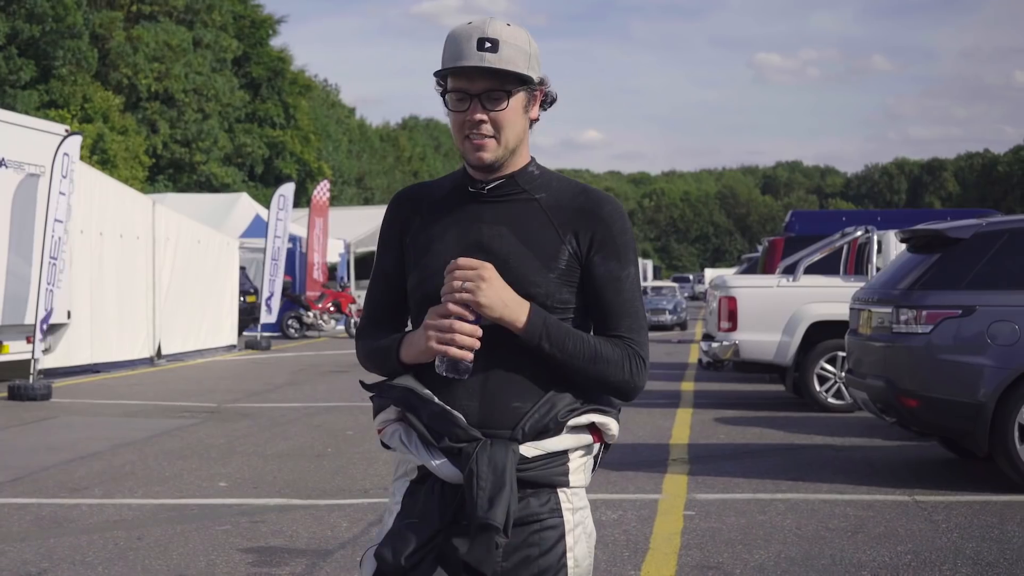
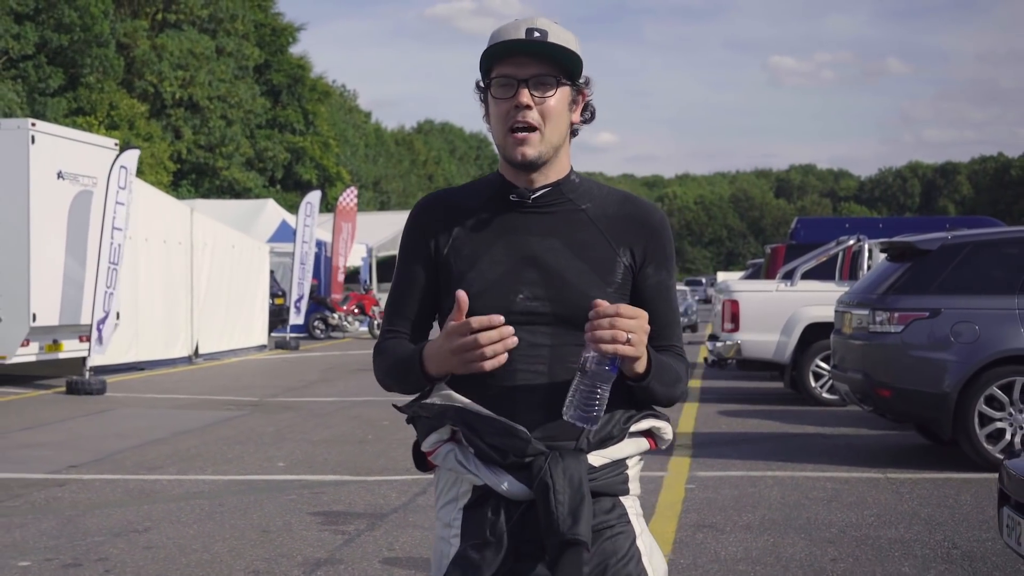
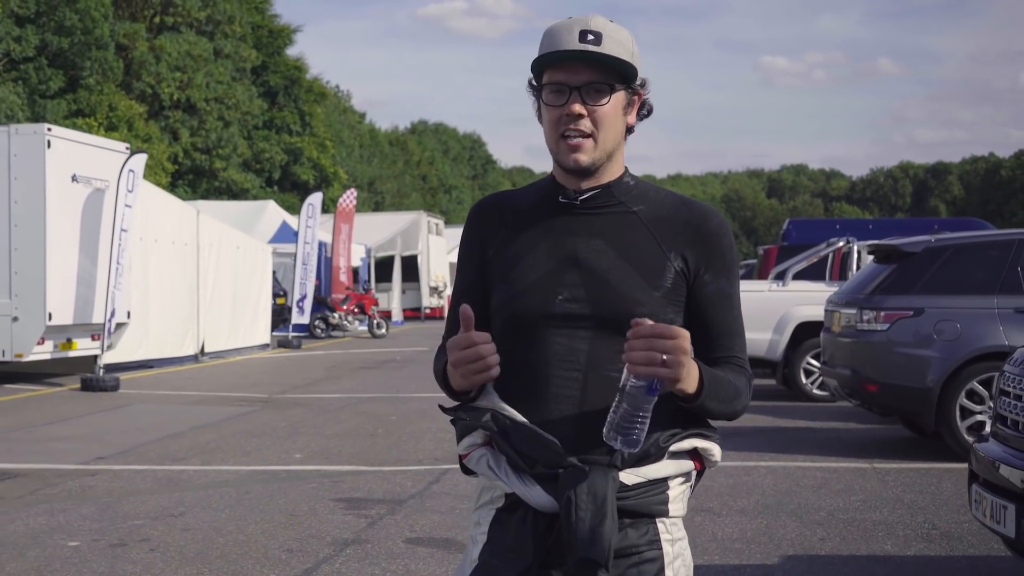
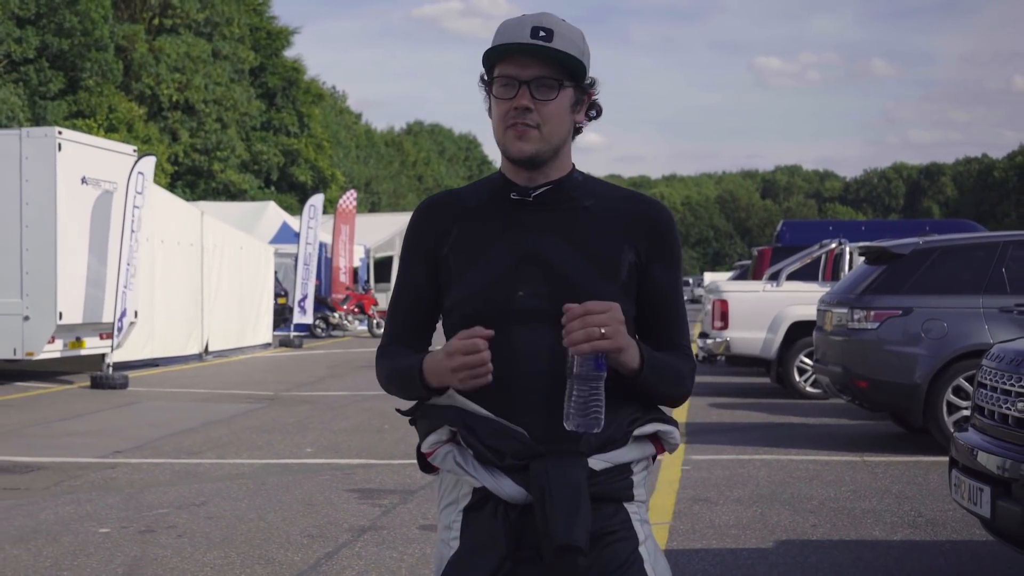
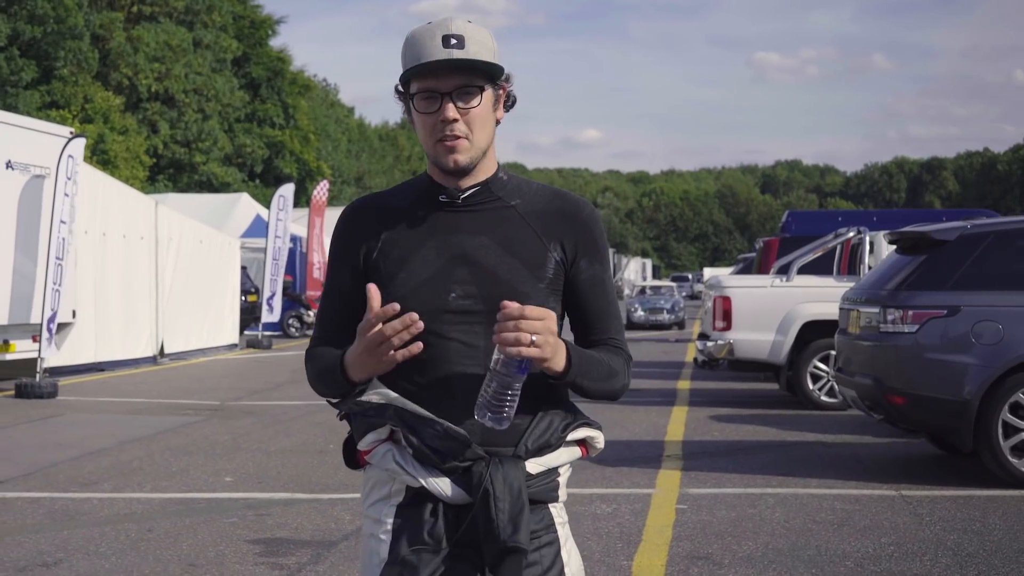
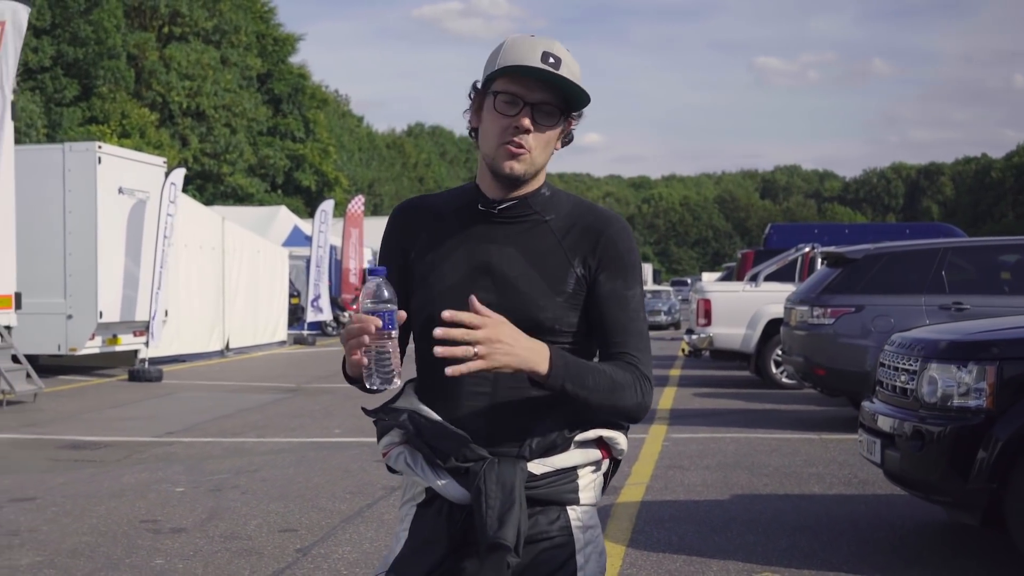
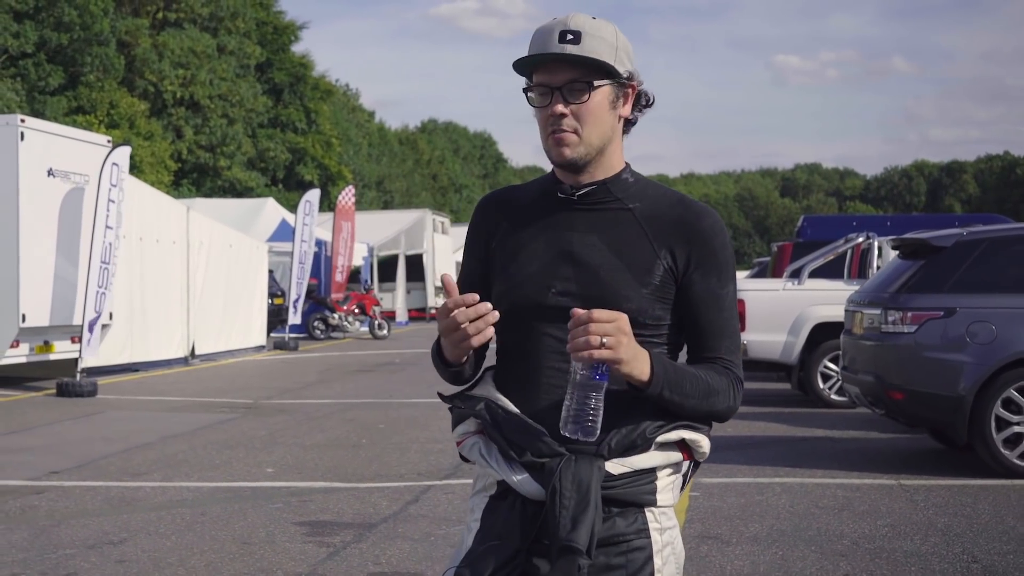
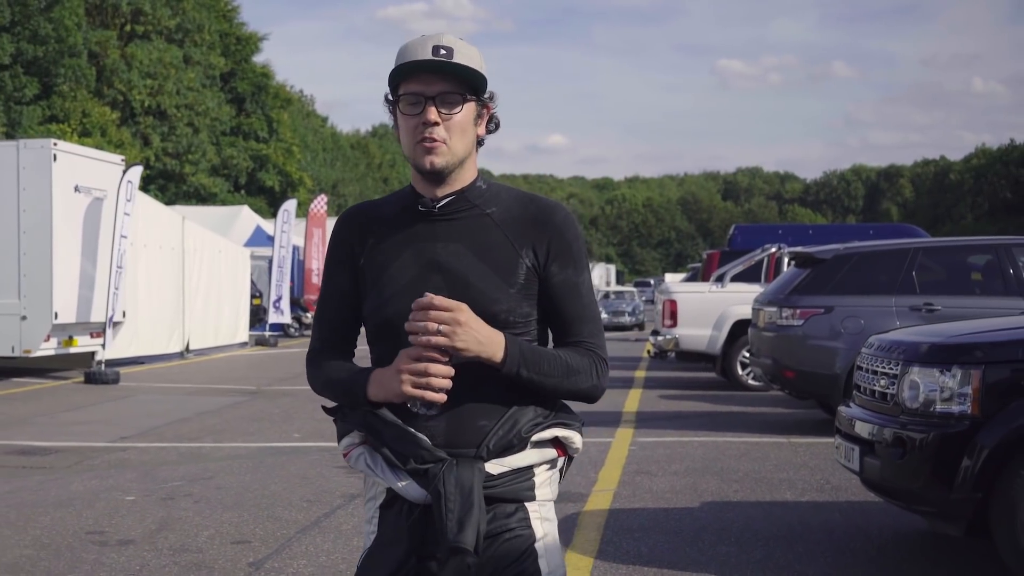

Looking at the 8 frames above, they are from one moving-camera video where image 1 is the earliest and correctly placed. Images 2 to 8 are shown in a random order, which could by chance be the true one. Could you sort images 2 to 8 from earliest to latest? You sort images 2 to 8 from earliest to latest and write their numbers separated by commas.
5, 7, 2, 3, 4, 8, 6
